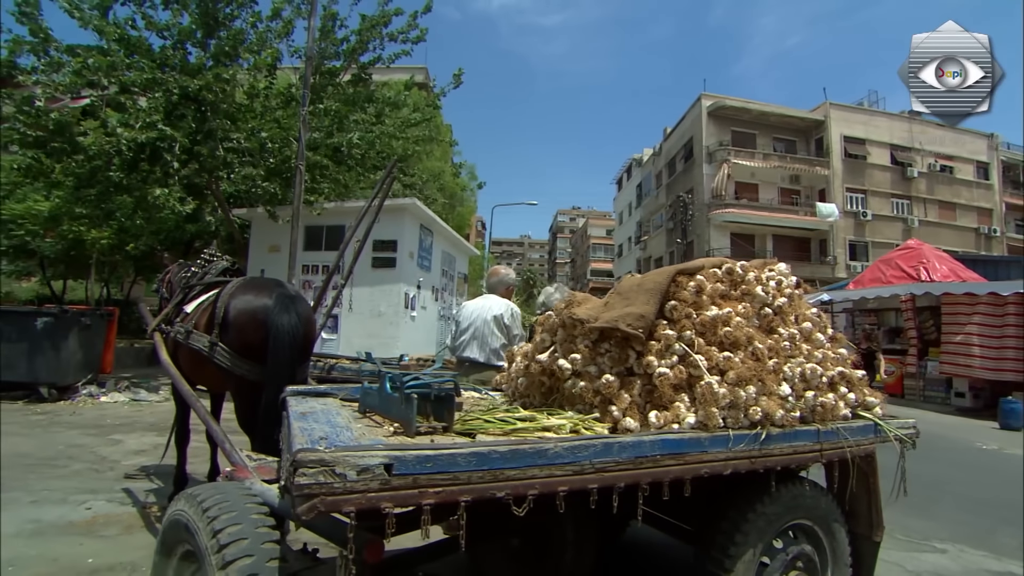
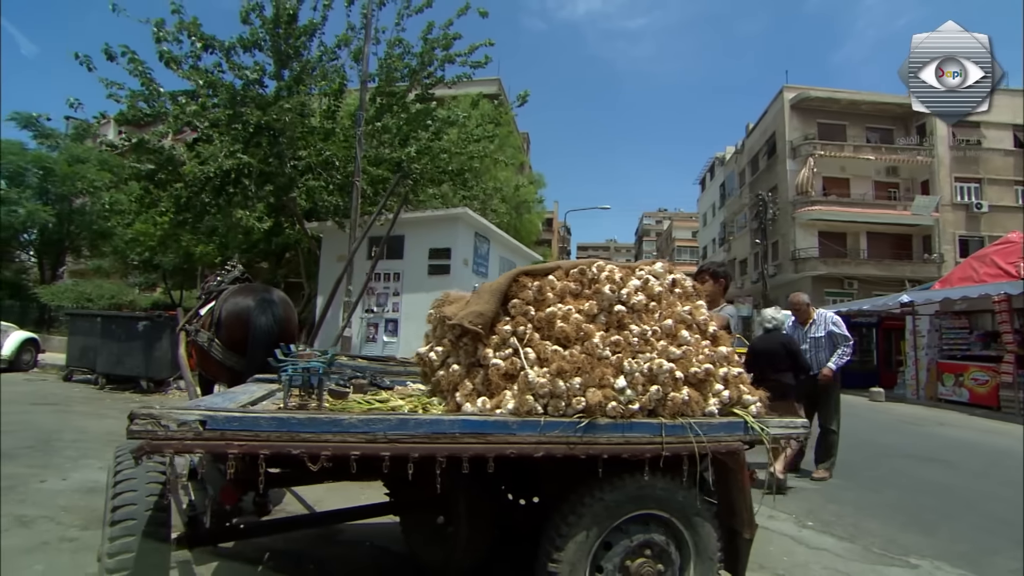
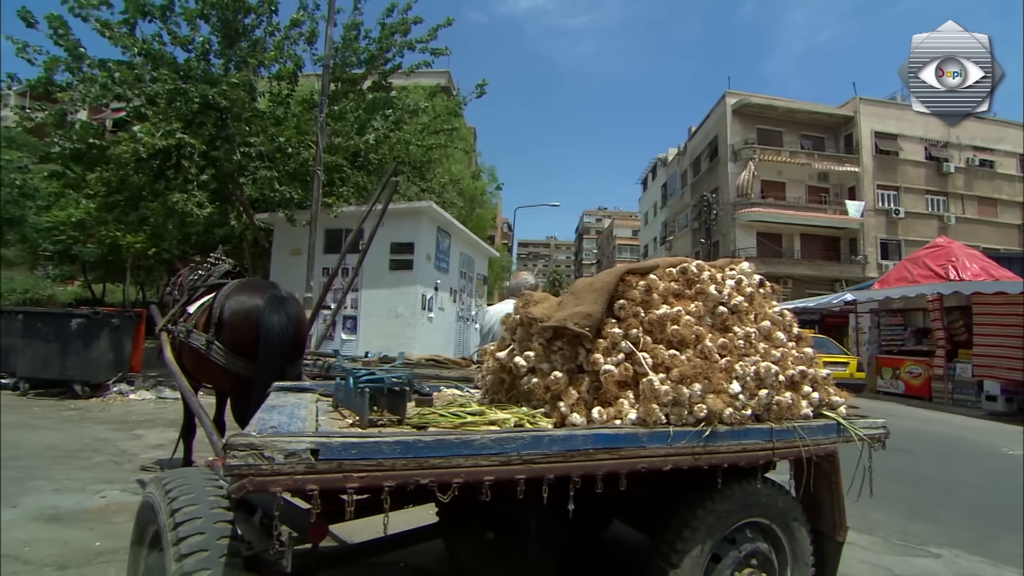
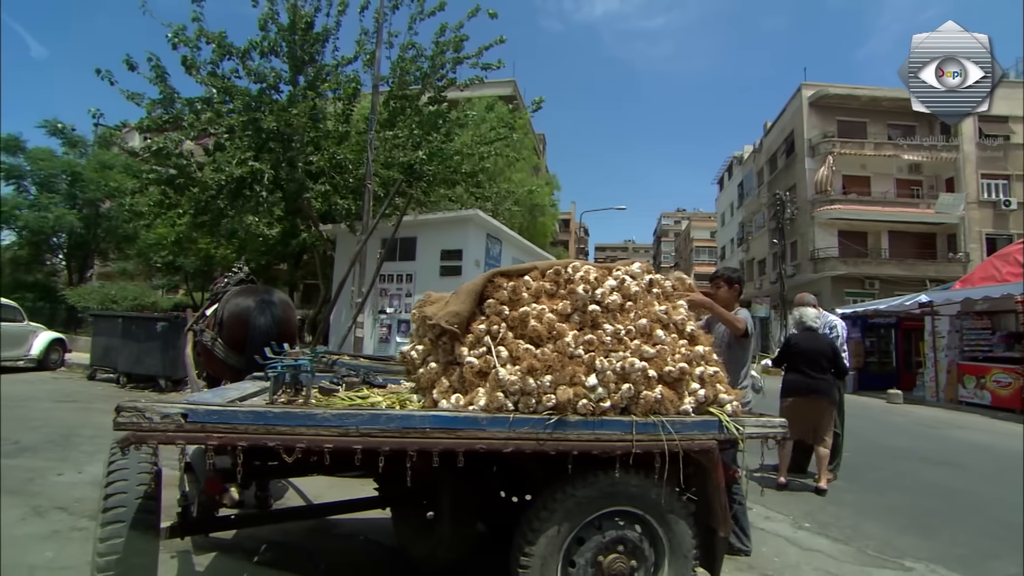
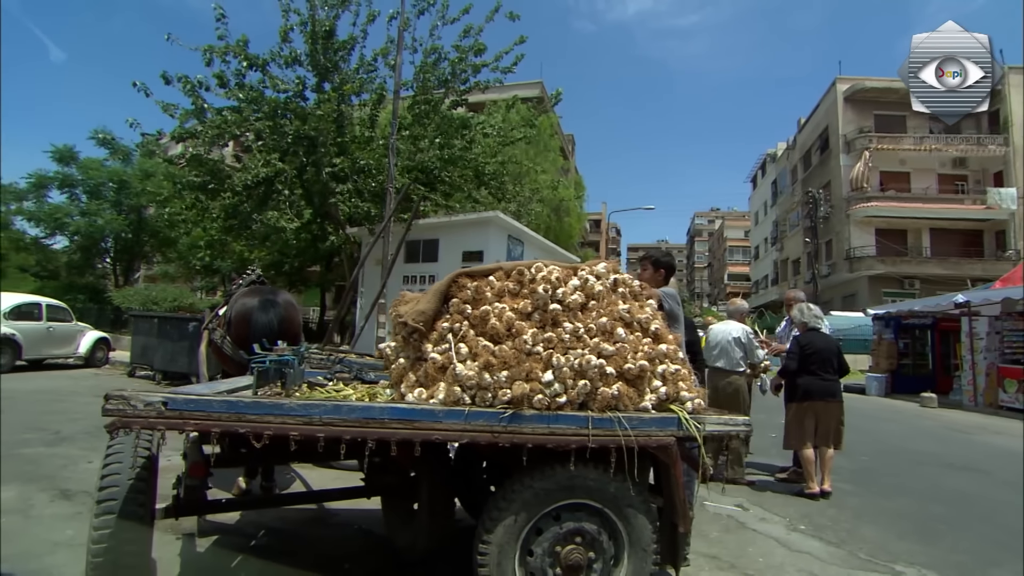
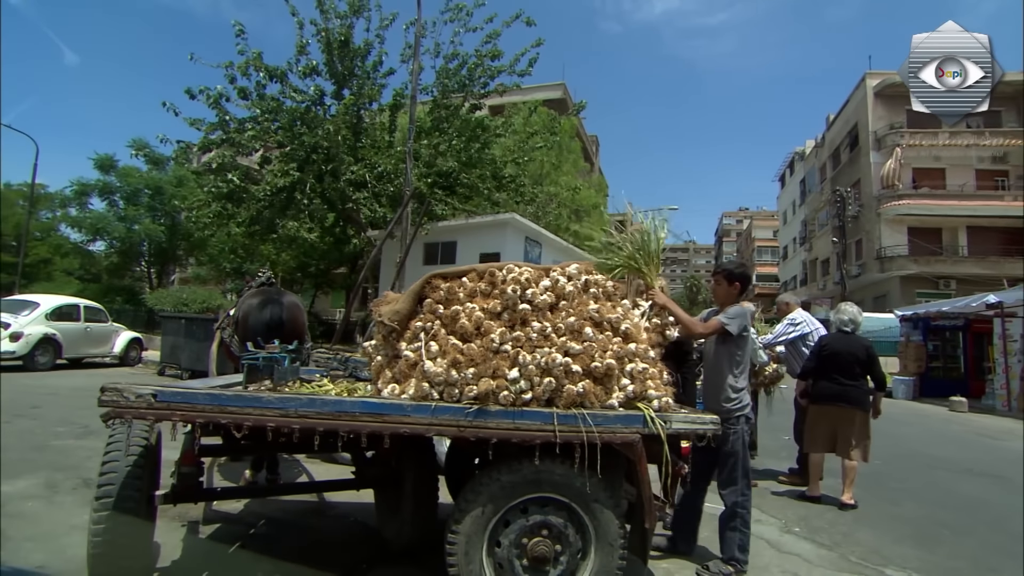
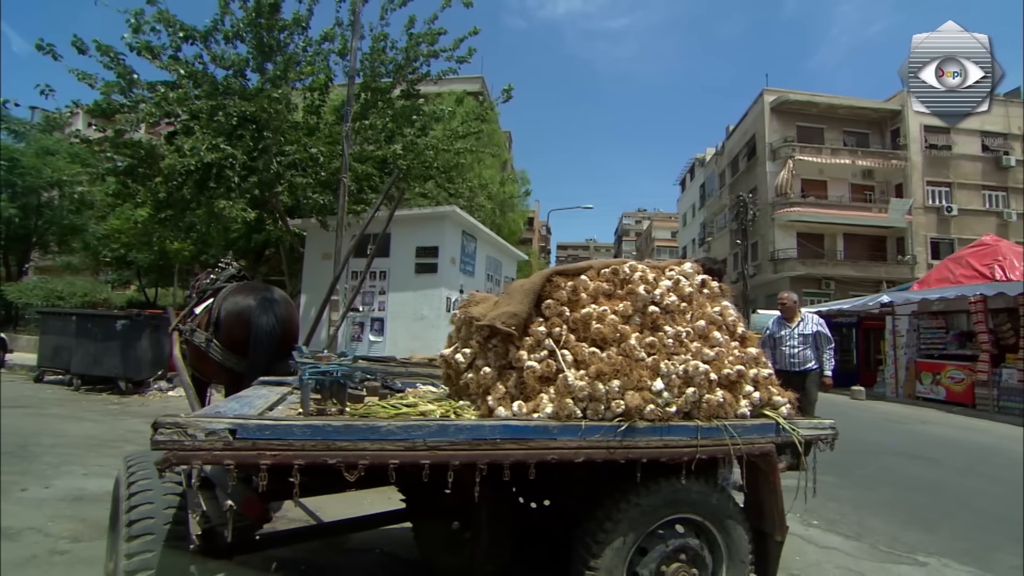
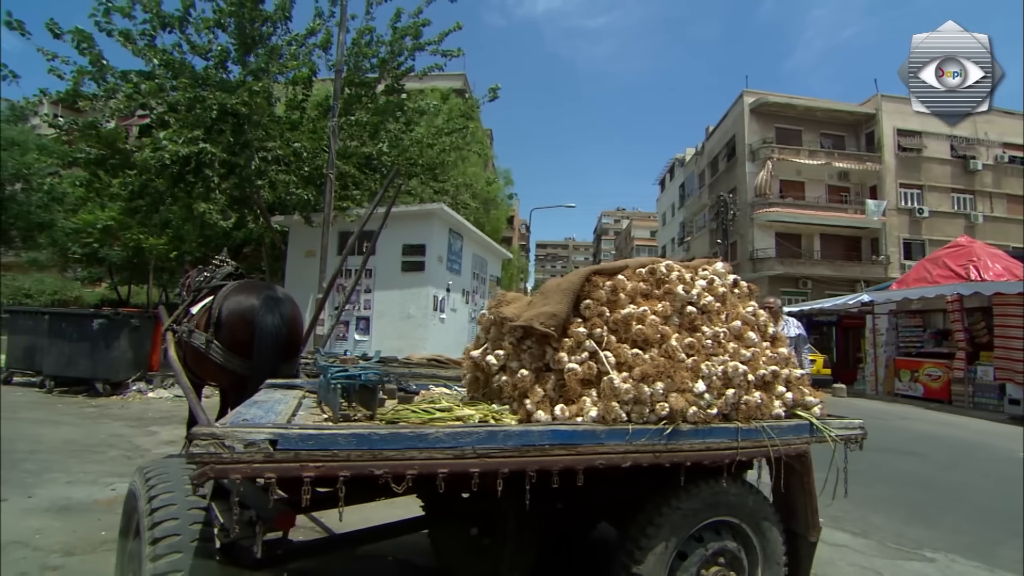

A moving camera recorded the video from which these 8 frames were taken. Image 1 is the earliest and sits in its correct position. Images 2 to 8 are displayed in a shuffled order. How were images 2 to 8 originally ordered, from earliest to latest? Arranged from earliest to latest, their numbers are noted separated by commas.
3, 8, 7, 2, 4, 5, 6
